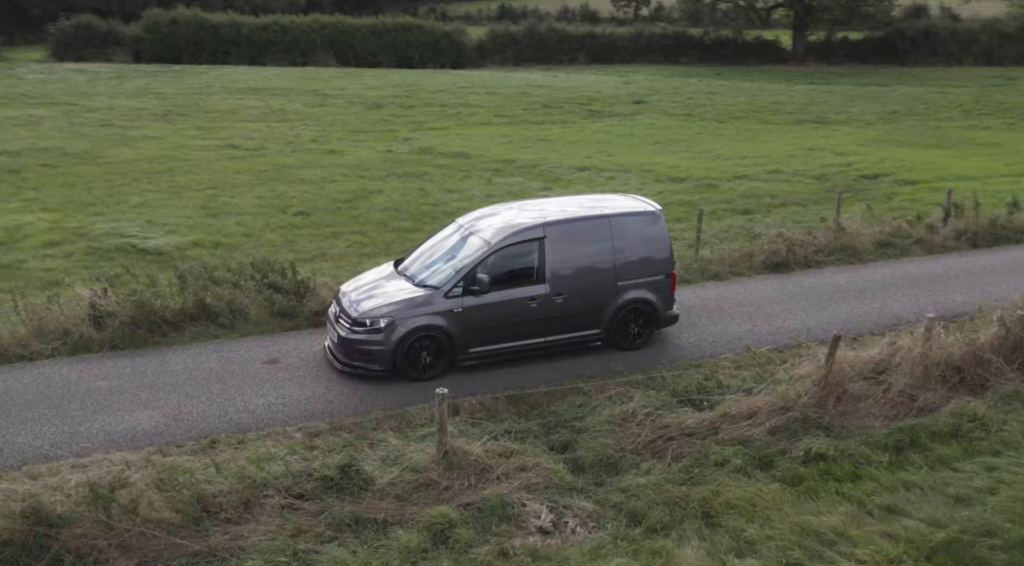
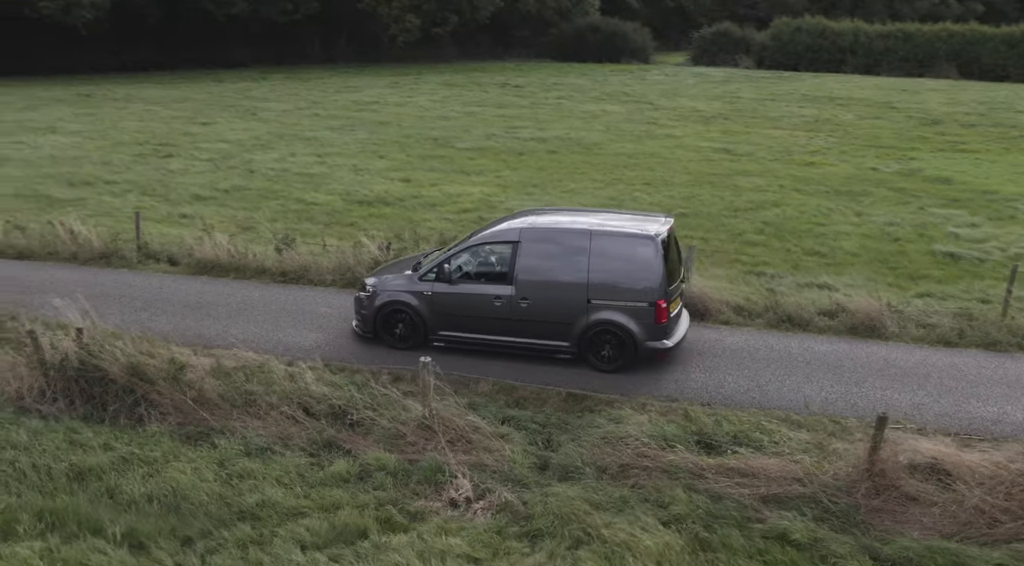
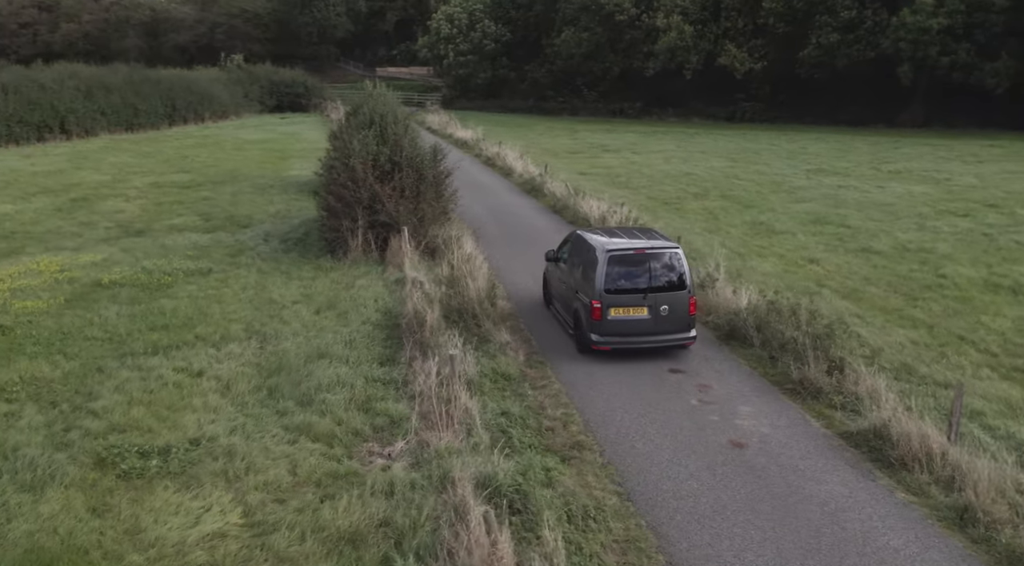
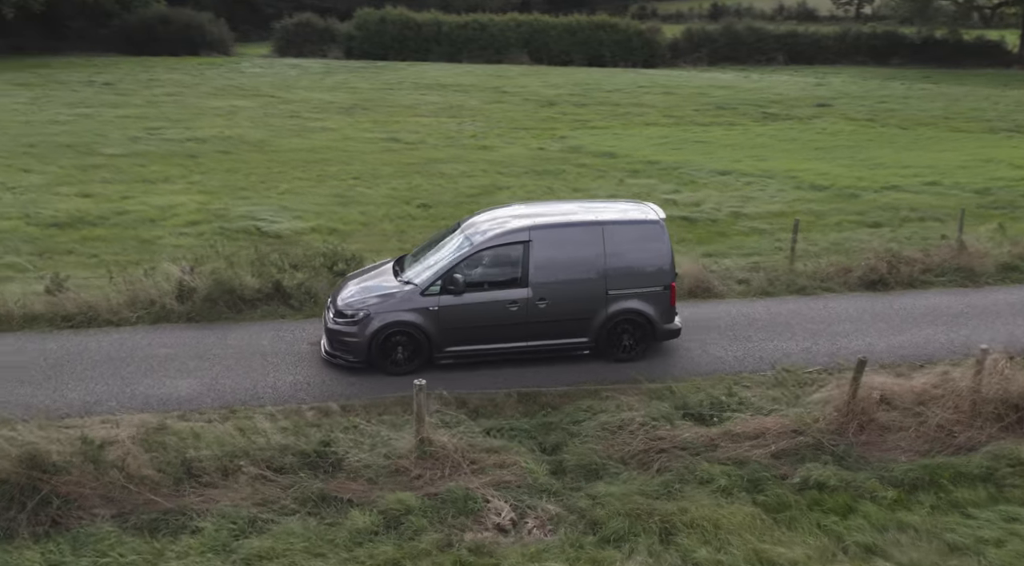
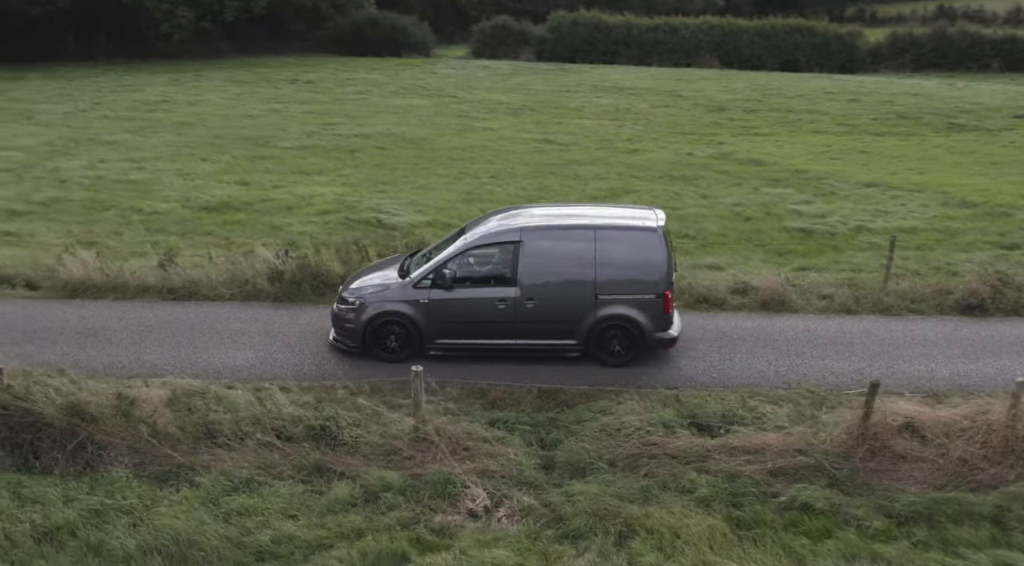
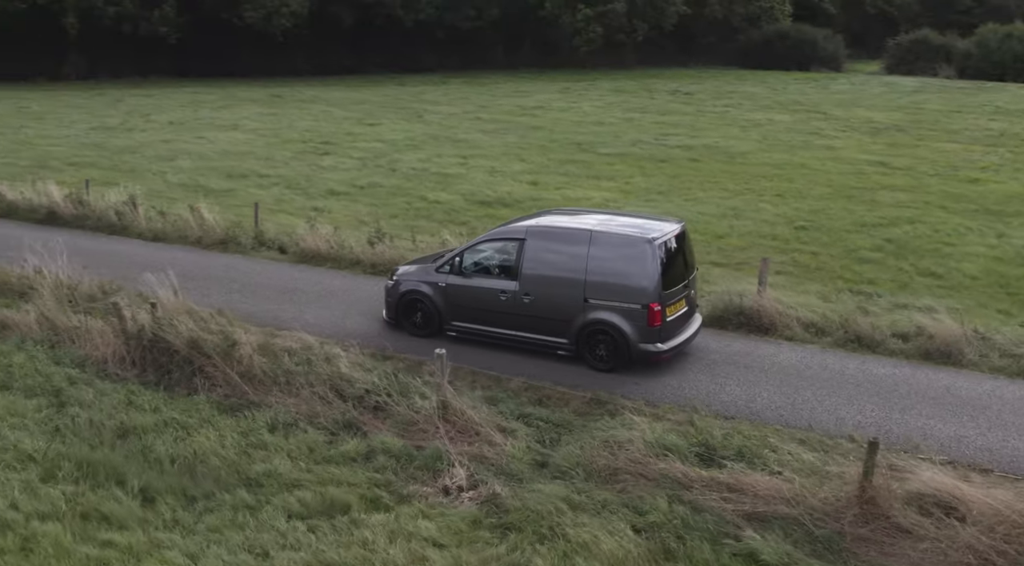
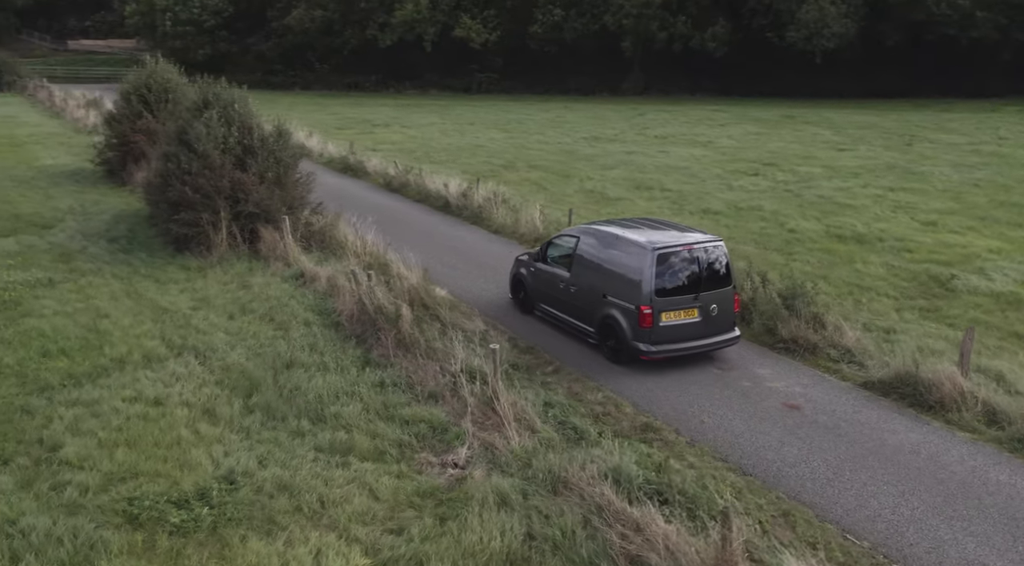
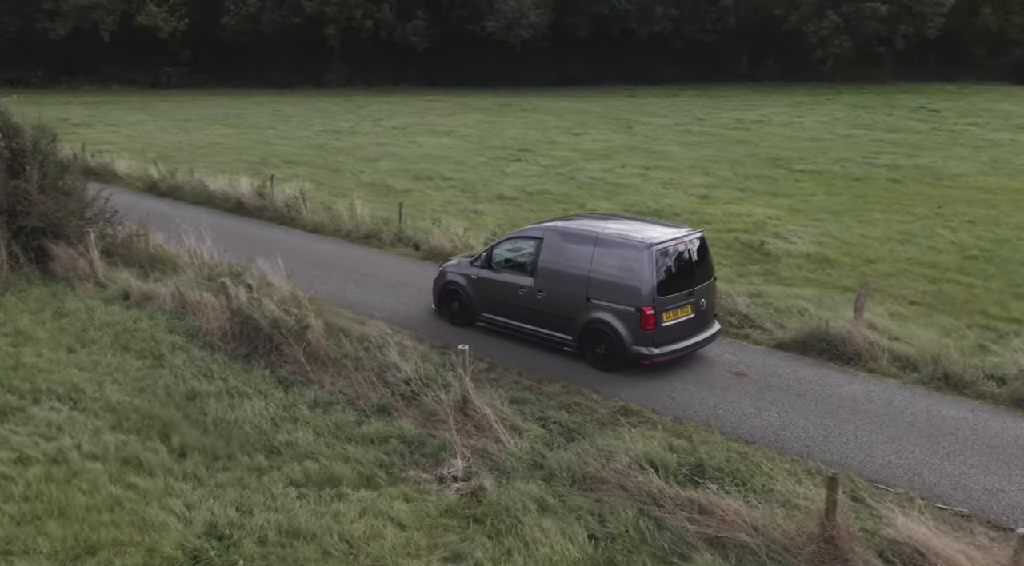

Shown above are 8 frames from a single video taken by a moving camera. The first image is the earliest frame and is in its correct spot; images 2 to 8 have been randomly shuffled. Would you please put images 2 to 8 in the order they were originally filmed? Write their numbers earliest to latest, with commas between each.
4, 5, 2, 6, 8, 7, 3
